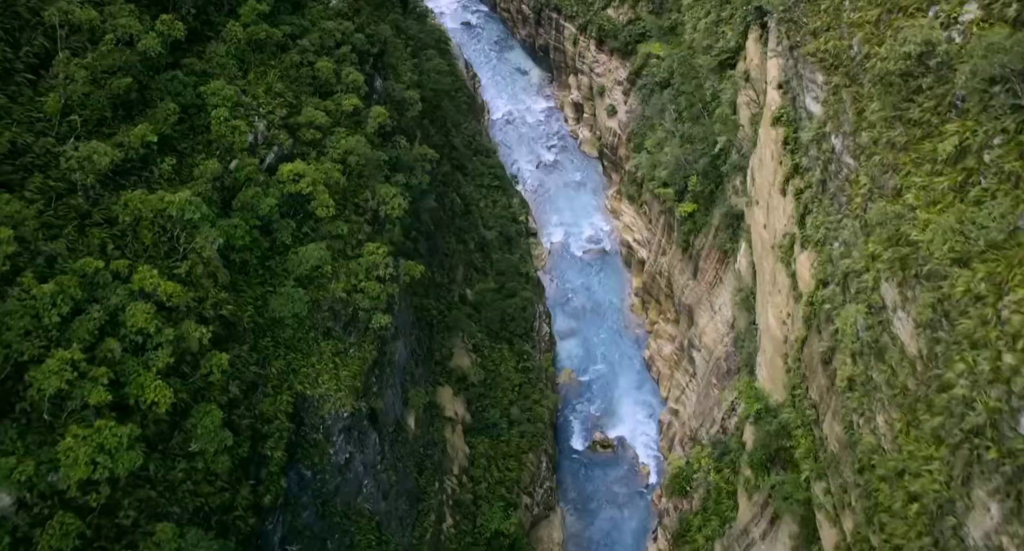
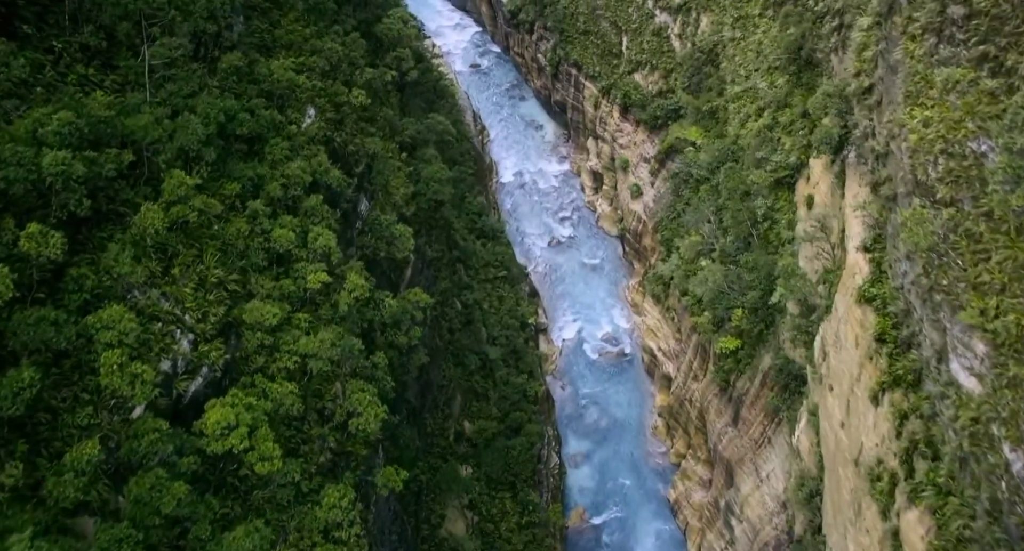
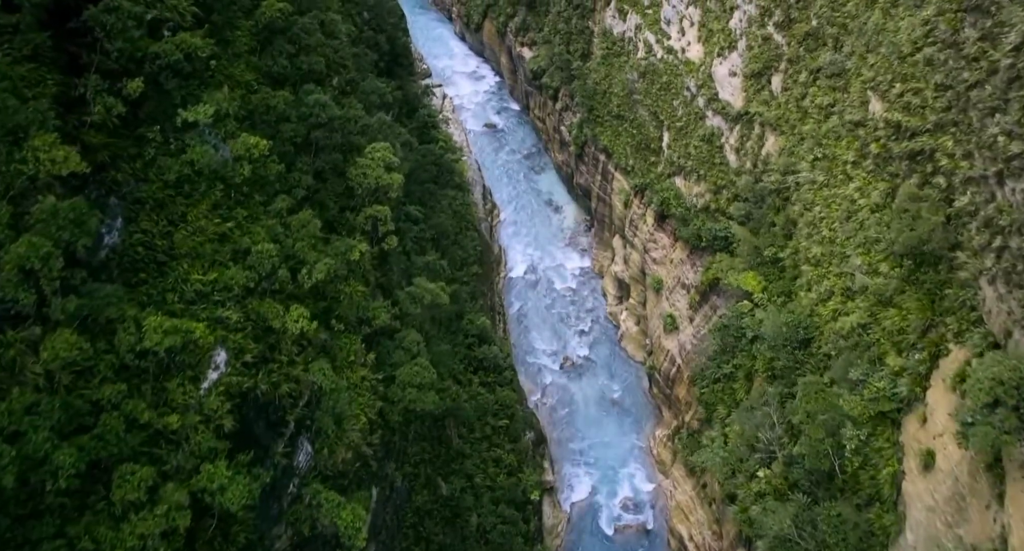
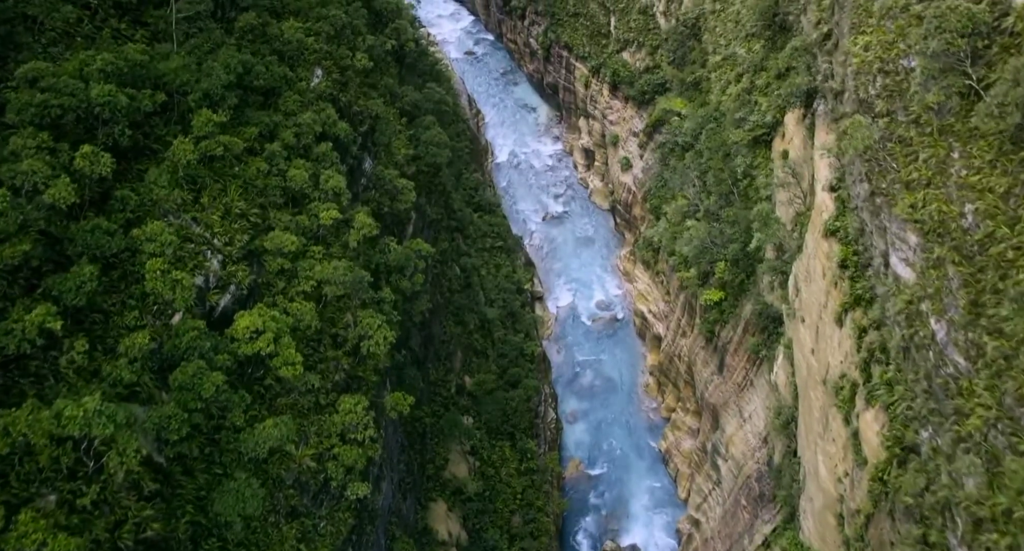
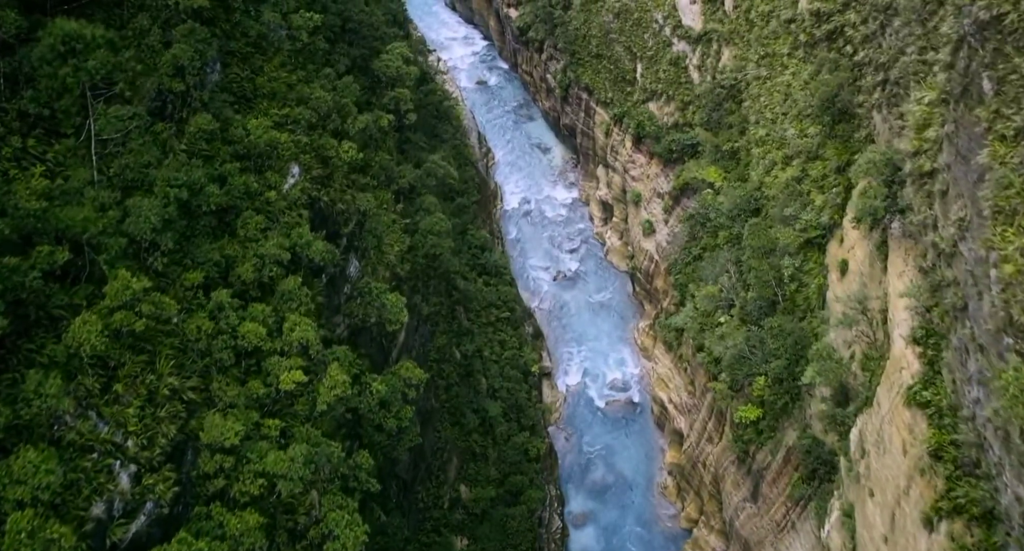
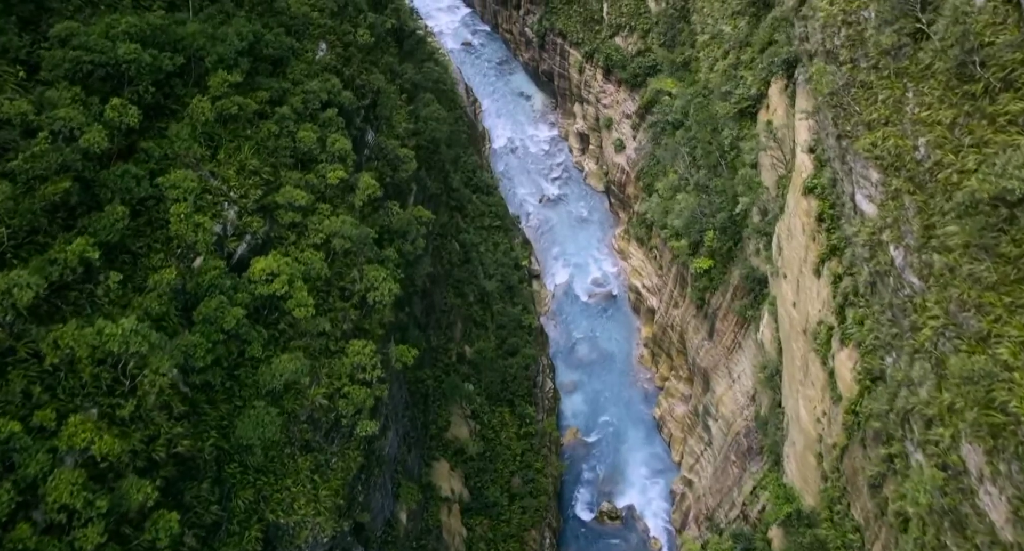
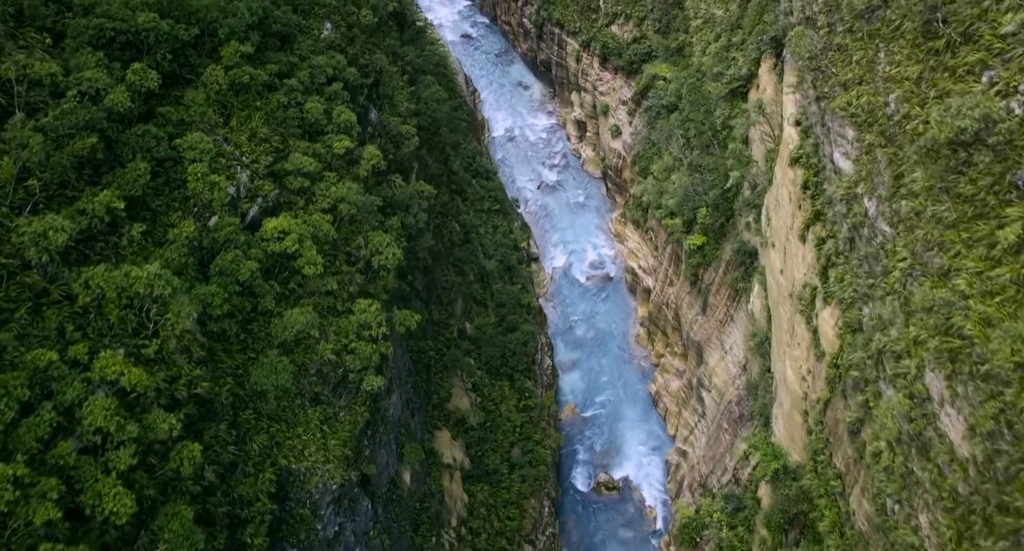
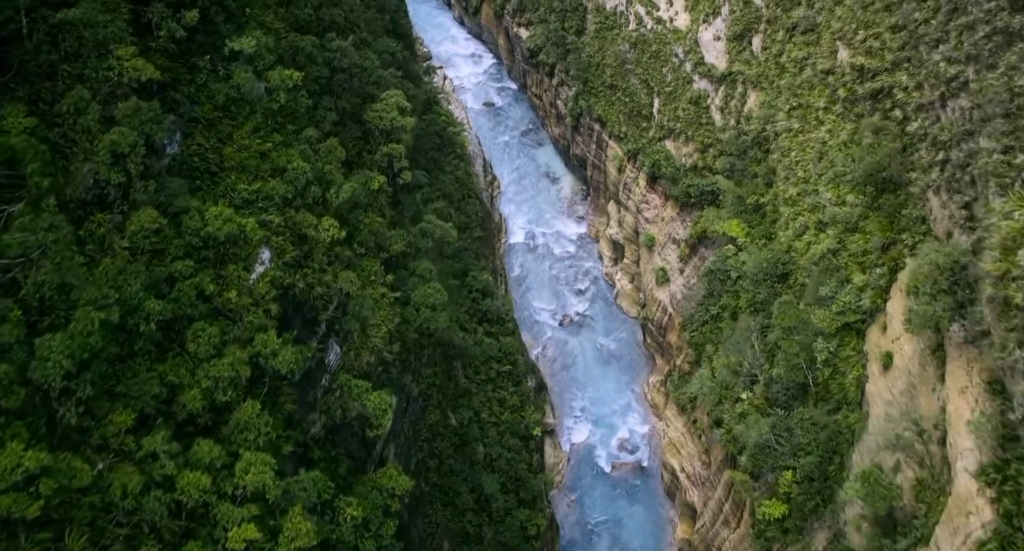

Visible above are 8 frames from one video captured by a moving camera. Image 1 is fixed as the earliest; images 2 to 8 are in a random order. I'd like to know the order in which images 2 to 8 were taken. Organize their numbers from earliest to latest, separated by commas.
7, 6, 4, 2, 5, 8, 3
